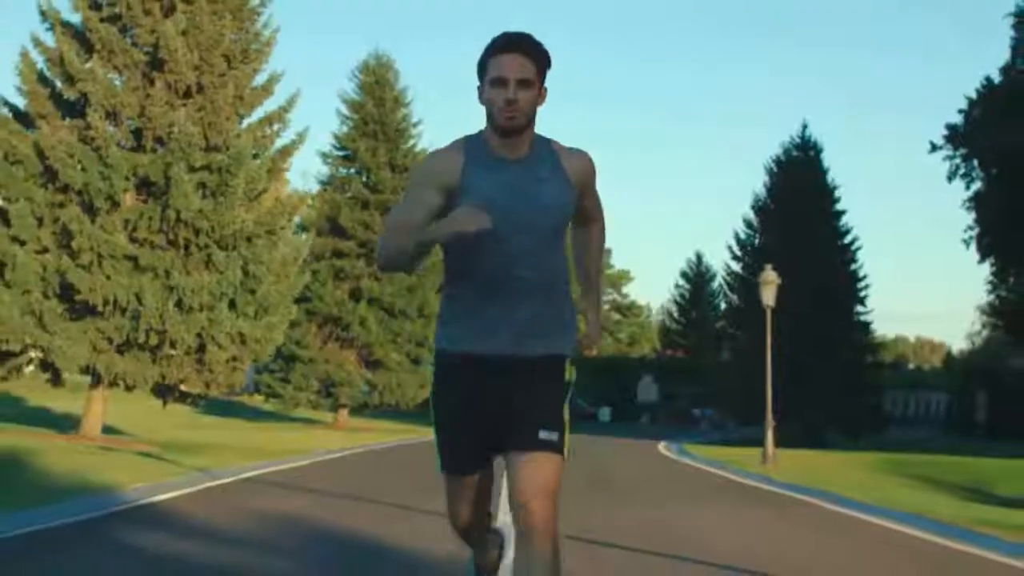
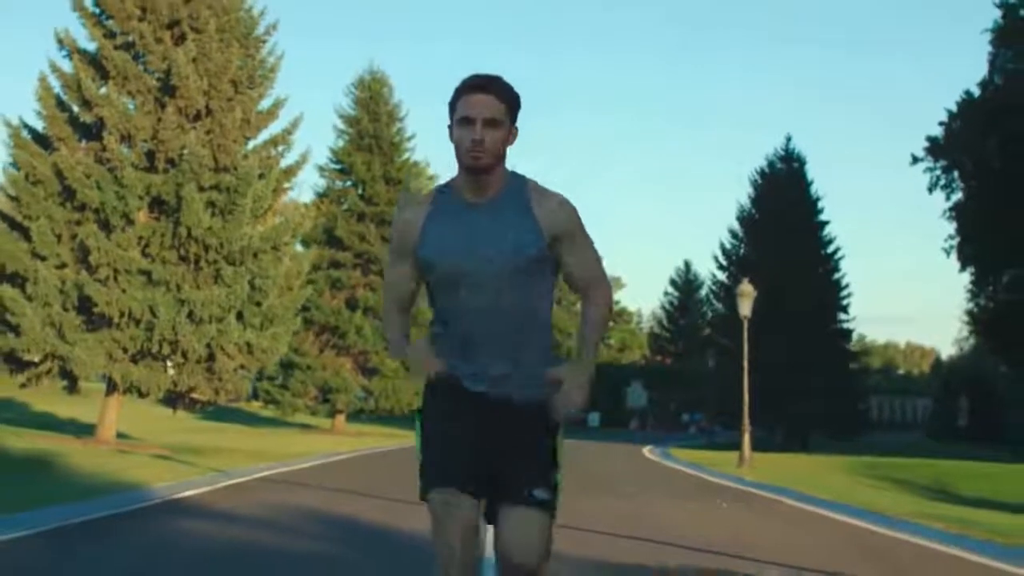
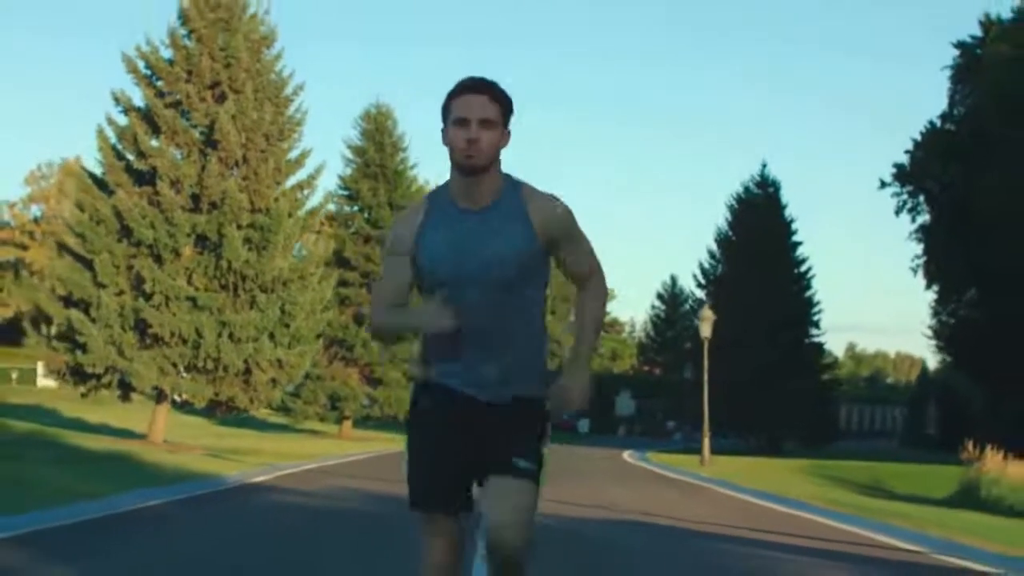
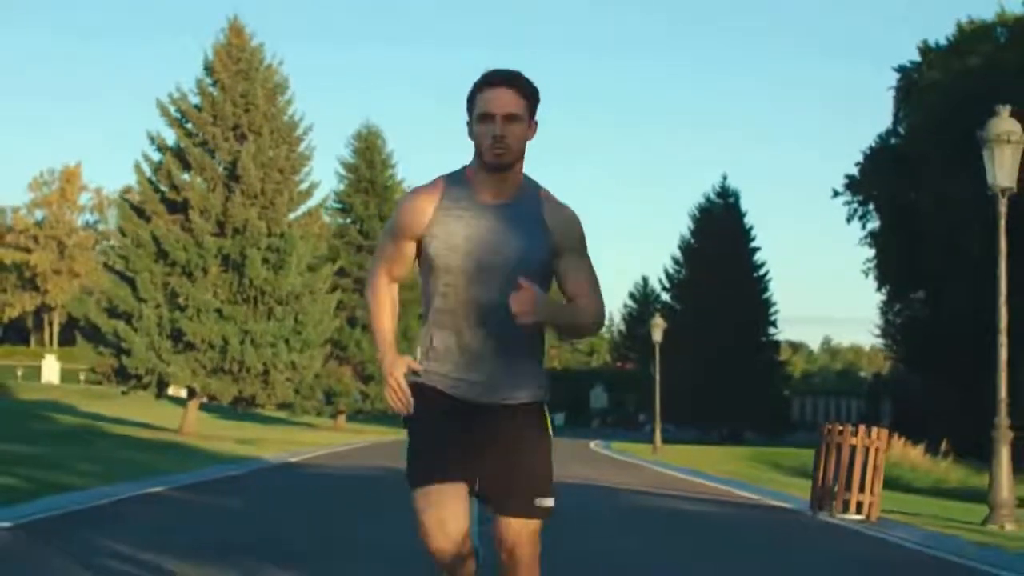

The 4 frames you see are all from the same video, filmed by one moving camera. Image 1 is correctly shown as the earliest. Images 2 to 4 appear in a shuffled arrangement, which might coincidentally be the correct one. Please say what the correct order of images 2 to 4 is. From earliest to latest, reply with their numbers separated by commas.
2, 3, 4
